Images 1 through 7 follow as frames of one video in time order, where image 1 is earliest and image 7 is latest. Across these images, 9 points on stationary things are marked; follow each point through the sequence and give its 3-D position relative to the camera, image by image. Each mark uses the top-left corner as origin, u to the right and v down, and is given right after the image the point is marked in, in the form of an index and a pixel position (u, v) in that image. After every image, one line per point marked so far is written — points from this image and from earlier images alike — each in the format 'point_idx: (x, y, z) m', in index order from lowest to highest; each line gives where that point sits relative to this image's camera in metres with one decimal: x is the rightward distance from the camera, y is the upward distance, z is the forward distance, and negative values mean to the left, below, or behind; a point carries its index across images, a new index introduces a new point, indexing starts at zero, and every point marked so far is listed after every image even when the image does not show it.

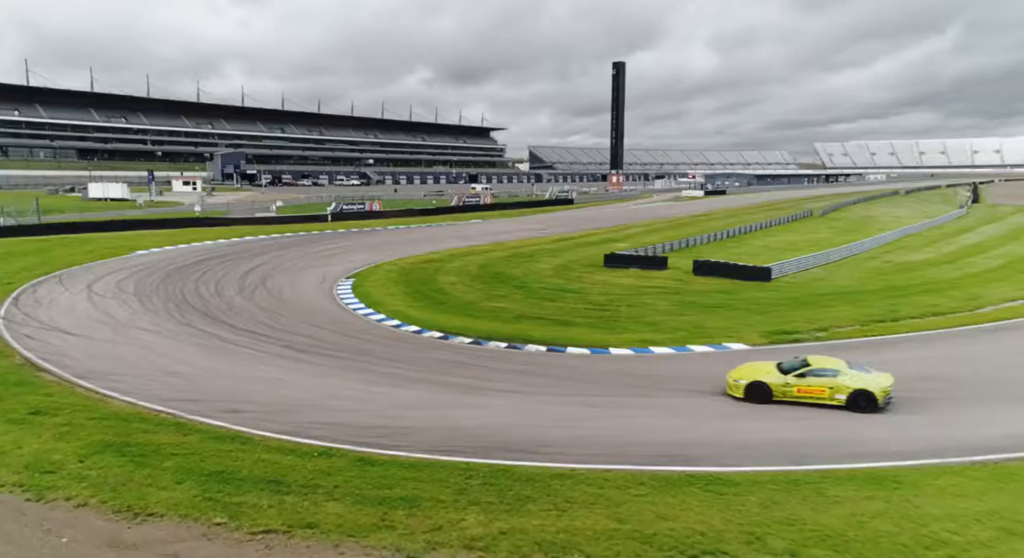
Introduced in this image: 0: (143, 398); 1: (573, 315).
0: (-6.0, -1.9, +10.5) m
1: (+1.6, -0.9, +17.1) m
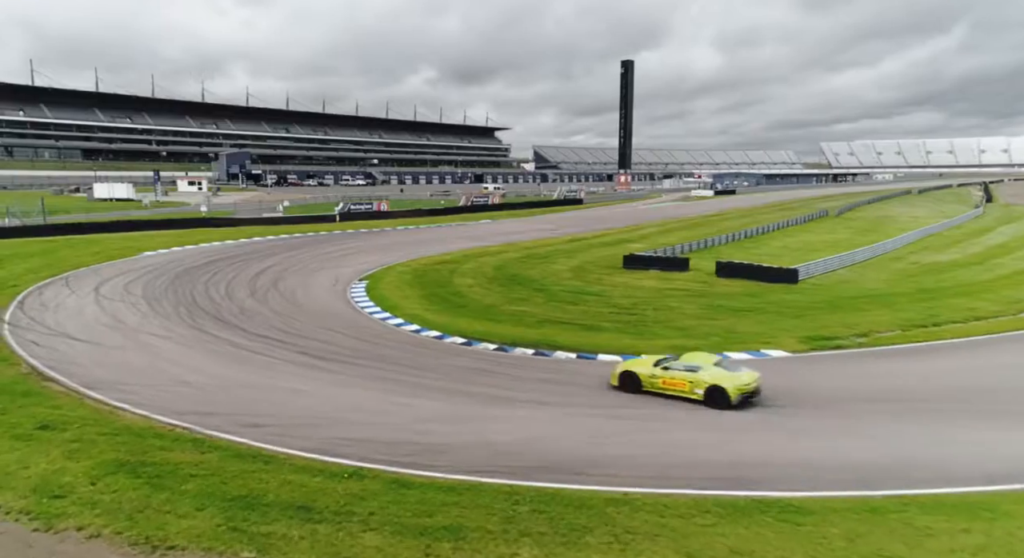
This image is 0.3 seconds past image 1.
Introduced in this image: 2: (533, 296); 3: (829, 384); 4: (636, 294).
0: (-5.4, -2.0, +9.8) m
1: (+2.2, -1.0, +16.4) m
2: (+0.6, -0.5, +19.5) m
3: (+5.7, -1.9, +11.6) m
4: (+3.8, -0.5, +19.7) m
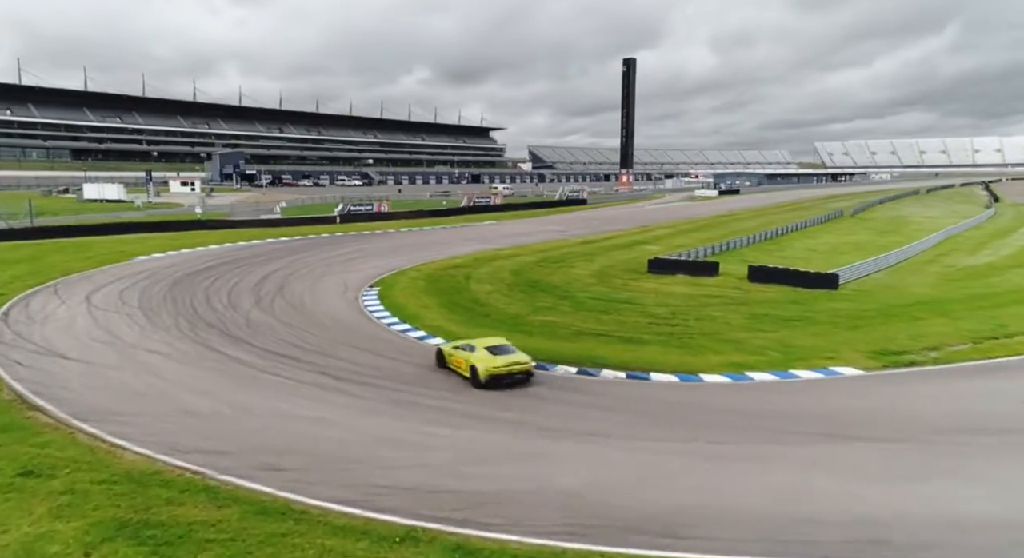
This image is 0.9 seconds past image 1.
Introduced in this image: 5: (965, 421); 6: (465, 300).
0: (-4.6, -2.2, +8.4) m
1: (+2.9, -1.2, +15.1) m
2: (+1.3, -0.7, +18.1) m
3: (+6.5, -2.0, +10.3) m
4: (+4.5, -0.6, +18.4) m
5: (+6.8, -2.1, +9.7) m
6: (-1.4, -0.6, +19.1) m
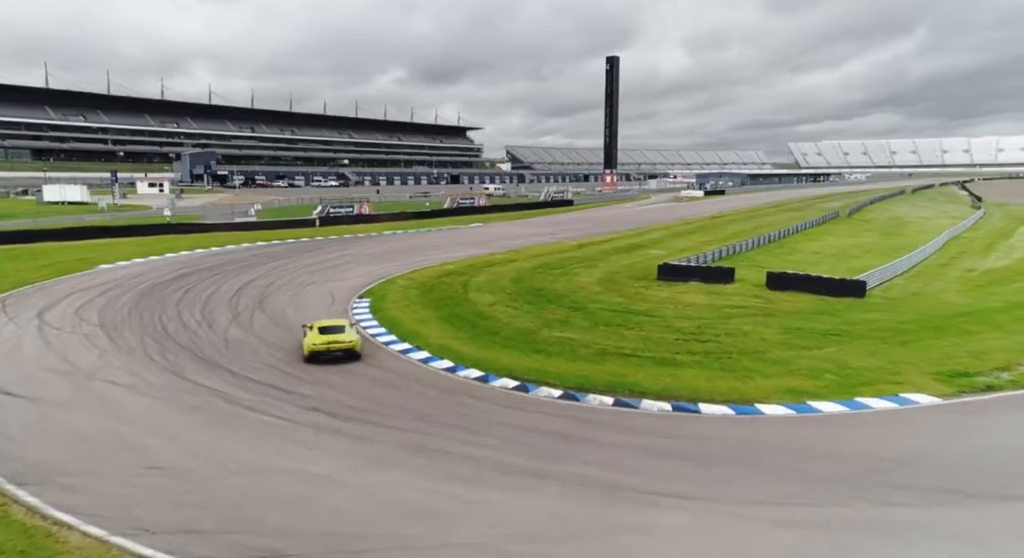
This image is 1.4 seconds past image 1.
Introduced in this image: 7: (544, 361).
0: (-4.0, -2.5, +6.6) m
1: (+3.3, -1.5, +13.5) m
2: (+1.6, -1.0, +16.5) m
3: (+7.0, -2.3, +8.9) m
4: (+4.7, -0.9, +16.8) m
5: (+7.3, -2.3, +8.2) m
6: (-1.2, -0.9, +17.4) m
7: (+0.7, -1.6, +12.9) m
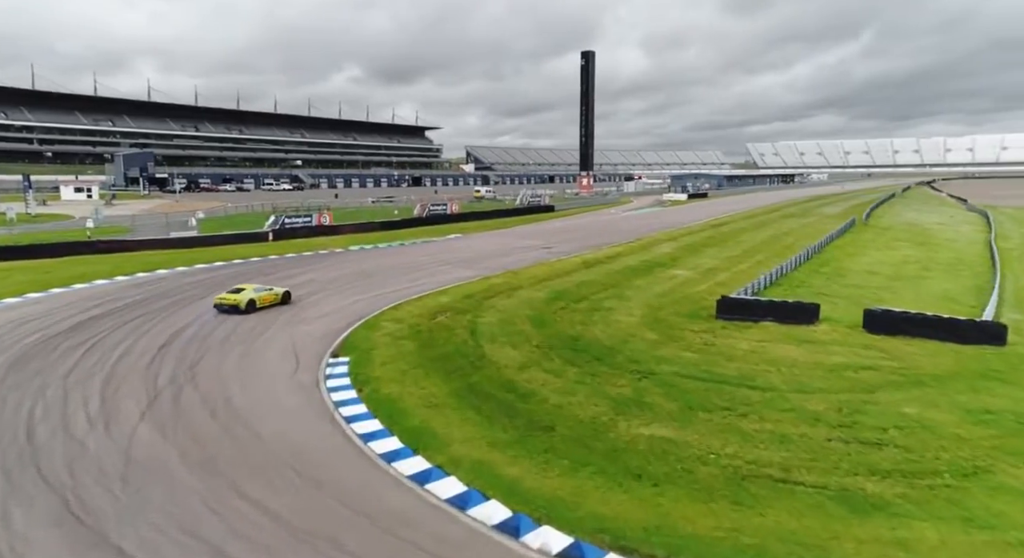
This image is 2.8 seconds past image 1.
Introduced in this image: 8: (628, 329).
0: (-2.4, -3.6, +1.3) m
1: (+4.4, -2.5, +8.7) m
2: (+2.4, -2.0, +11.5) m
3: (+8.4, -3.2, +4.3) m
4: (+5.5, -1.9, +12.1) m
5: (+8.7, -3.3, +3.7) m
6: (-0.4, -2.0, +12.2) m
7: (+1.8, -2.7, +7.9) m
8: (+3.0, -1.3, +16.2) m
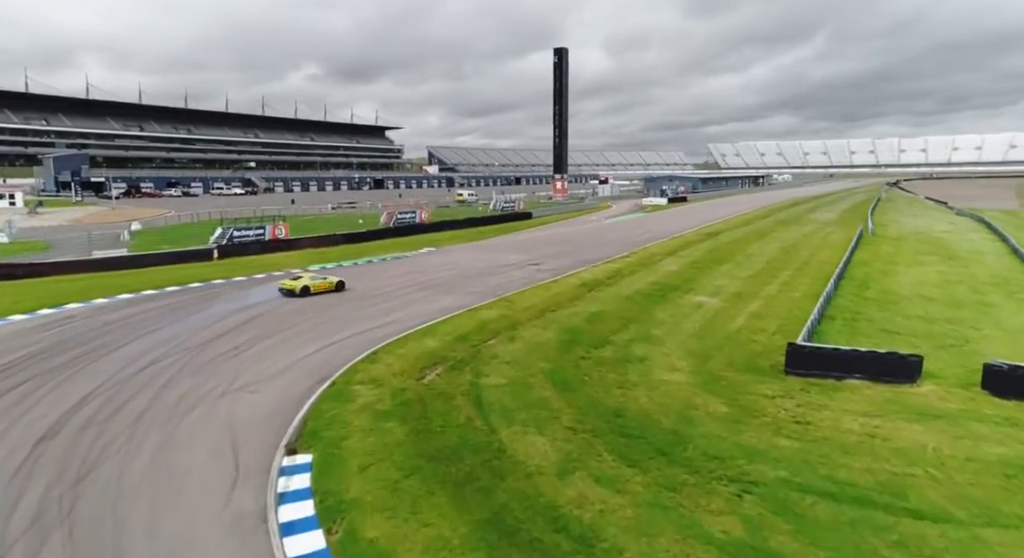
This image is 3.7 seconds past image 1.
0: (-1.1, -4.6, -2.9) m
1: (+5.2, -3.4, +4.9) m
2: (+3.1, -3.0, +7.6) m
3: (+9.5, -4.1, +0.7) m
4: (+6.1, -2.8, +8.3) m
5: (+9.8, -4.2, +0.1) m
6: (+0.2, -3.0, +8.1) m
7: (+2.7, -3.7, +4.0) m
8: (+3.3, -2.2, +12.3) m
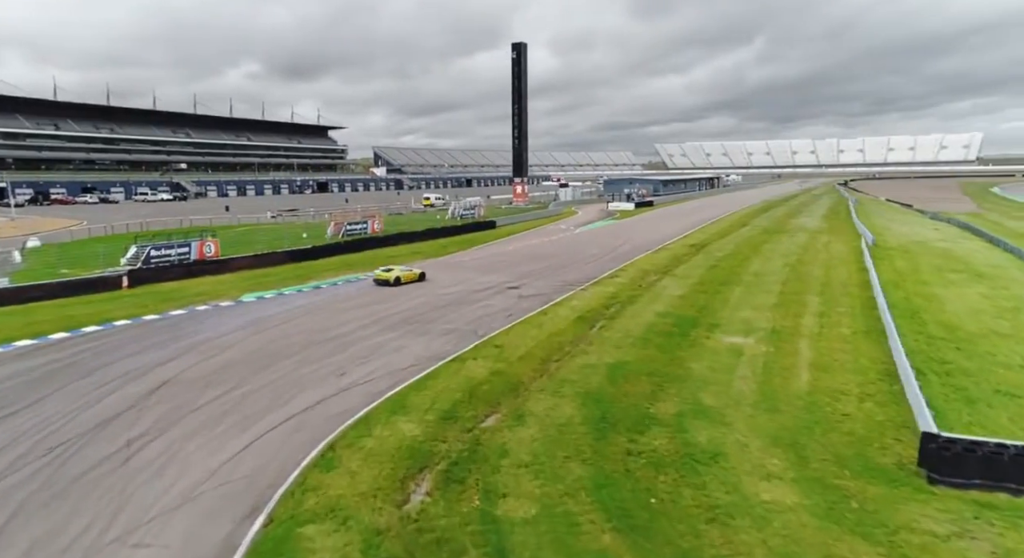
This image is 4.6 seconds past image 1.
0: (+0.7, -5.8, -7.5) m
1: (+6.3, -4.5, +0.8) m
2: (+4.0, -4.1, +3.3) m
3: (+10.9, -5.1, -3.0) m
4: (+7.0, -3.8, +4.3) m
5: (+11.4, -5.2, -3.6) m
6: (+1.1, -4.1, +3.6) m
7: (+3.9, -4.7, -0.3) m
8: (+3.9, -3.3, +8.0) m
